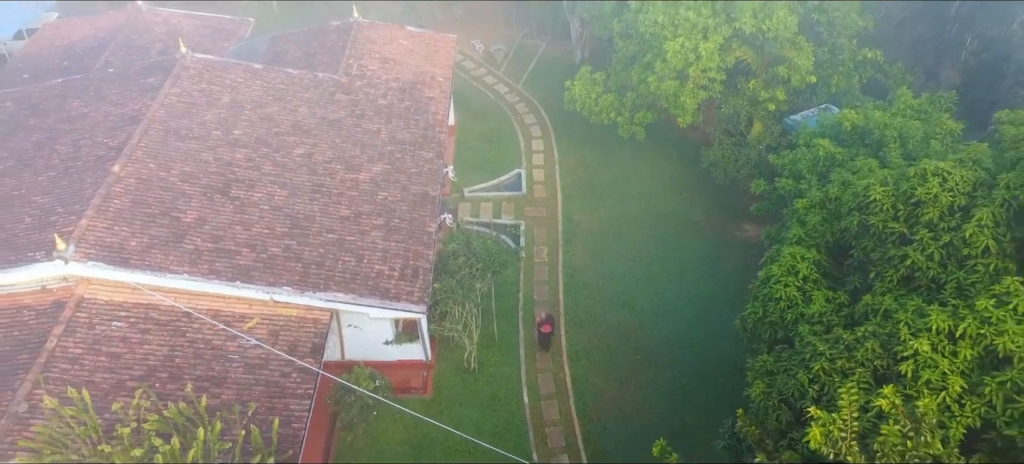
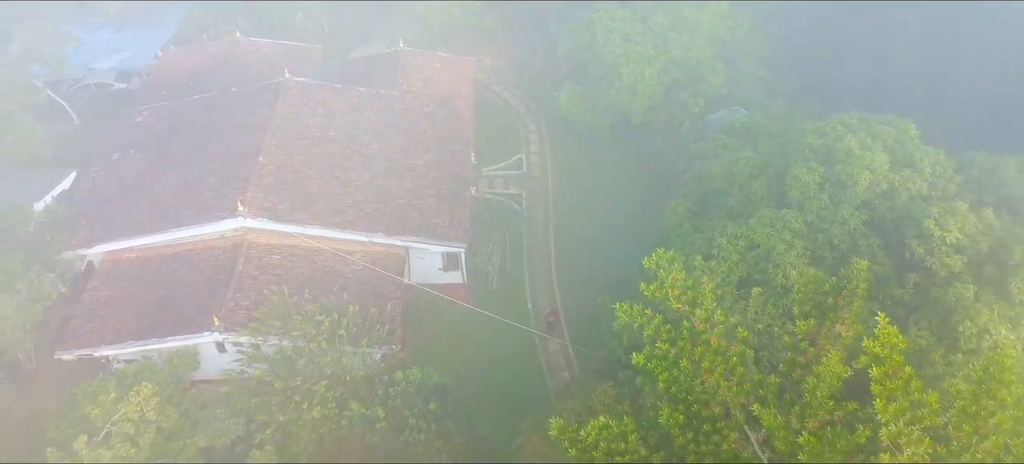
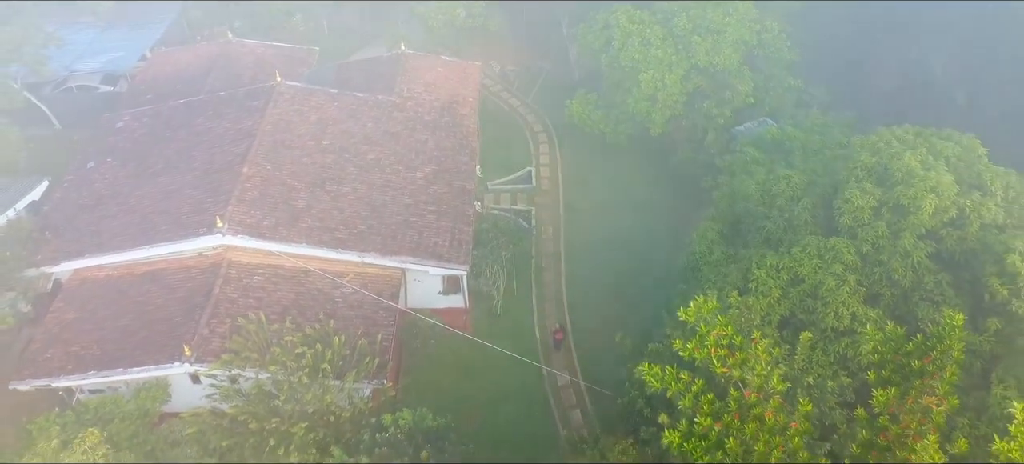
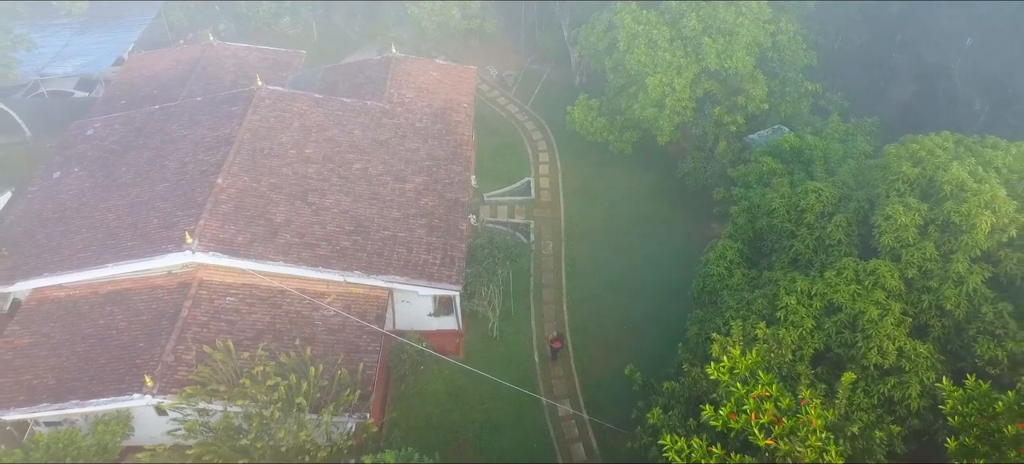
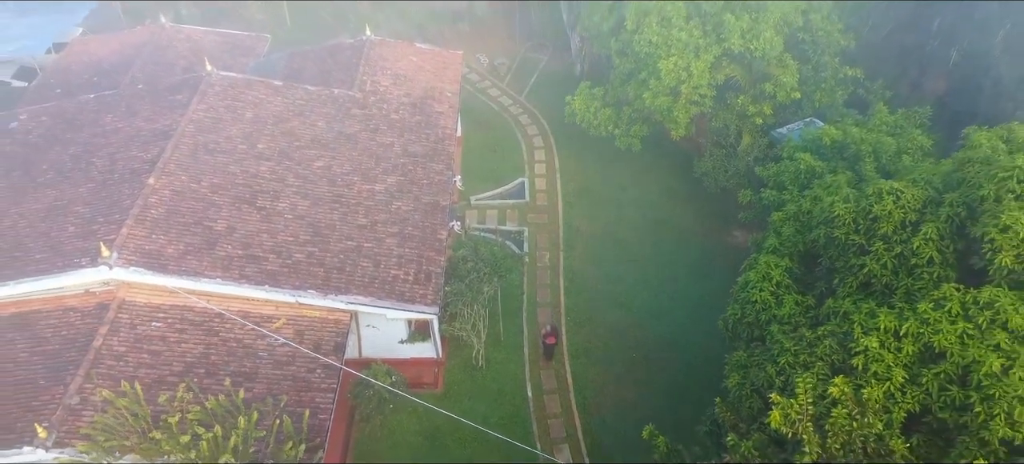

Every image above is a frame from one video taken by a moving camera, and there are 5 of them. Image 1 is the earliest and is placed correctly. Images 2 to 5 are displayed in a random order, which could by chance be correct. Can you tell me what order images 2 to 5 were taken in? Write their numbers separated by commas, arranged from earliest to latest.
5, 4, 3, 2
